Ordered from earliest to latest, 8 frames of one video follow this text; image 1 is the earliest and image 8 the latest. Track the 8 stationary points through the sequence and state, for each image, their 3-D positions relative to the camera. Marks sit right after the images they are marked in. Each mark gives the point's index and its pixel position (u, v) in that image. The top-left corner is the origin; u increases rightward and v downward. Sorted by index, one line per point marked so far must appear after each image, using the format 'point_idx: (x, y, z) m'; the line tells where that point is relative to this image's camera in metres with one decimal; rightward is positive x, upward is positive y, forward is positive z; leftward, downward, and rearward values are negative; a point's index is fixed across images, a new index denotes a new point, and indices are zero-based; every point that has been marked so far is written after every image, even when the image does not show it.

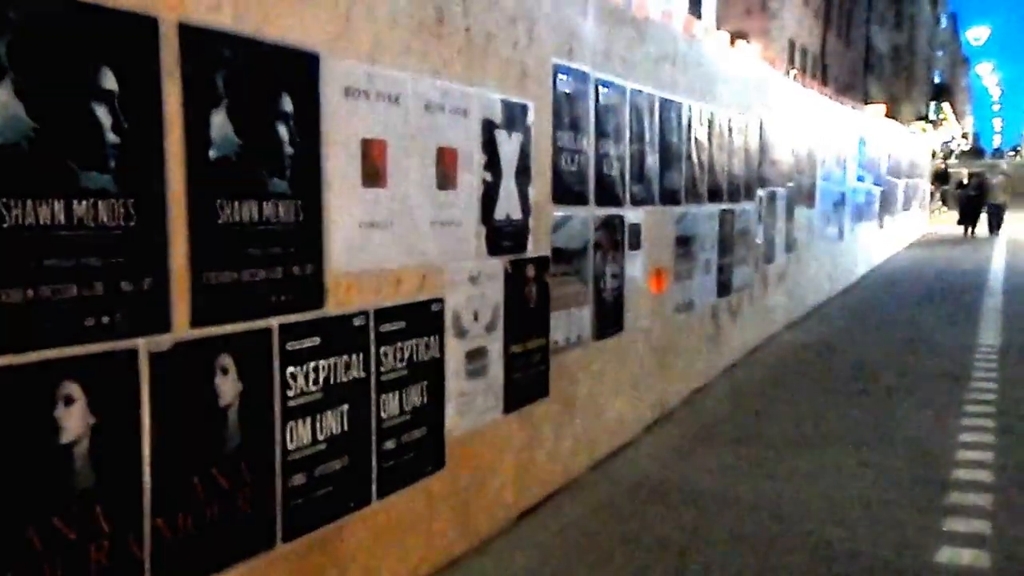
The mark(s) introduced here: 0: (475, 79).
0: (-0.3, +1.8, +5.1) m
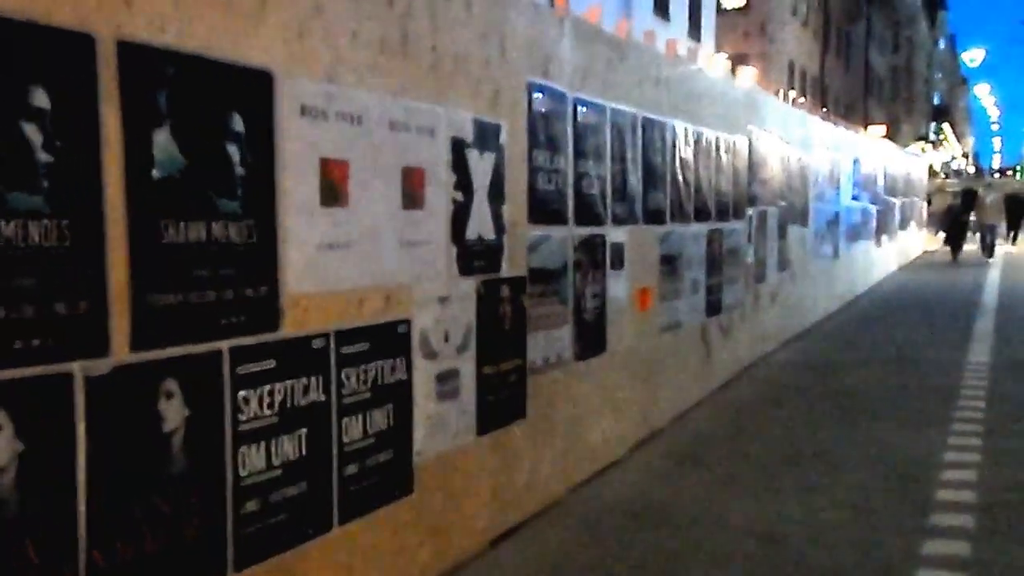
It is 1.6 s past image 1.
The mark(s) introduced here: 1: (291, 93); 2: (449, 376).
0: (-0.6, +1.6, +5.1) m
1: (-1.5, +1.3, +3.9) m
2: (-0.6, -0.8, +5.3) m
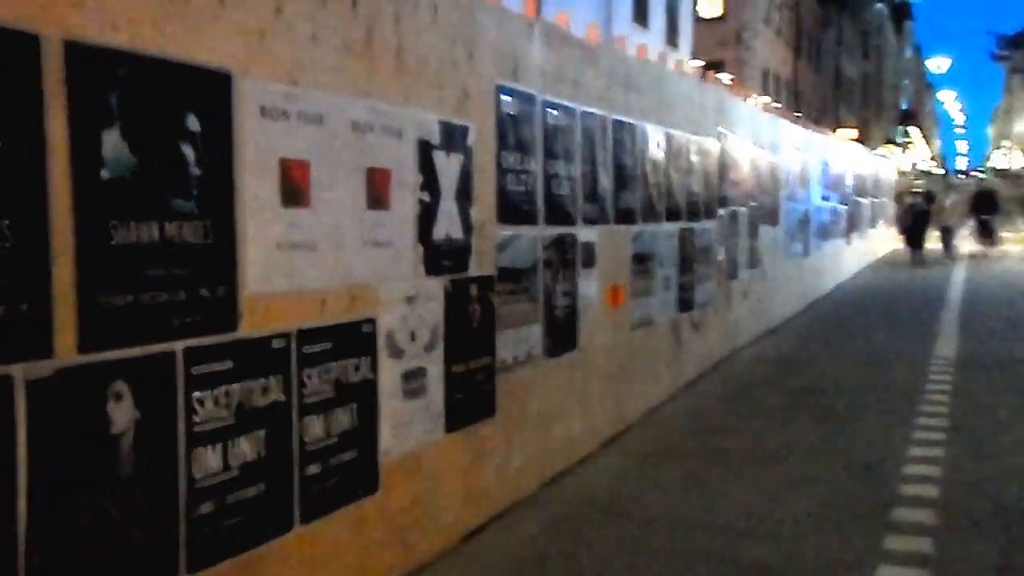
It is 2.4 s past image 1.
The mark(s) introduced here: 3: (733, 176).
0: (-0.9, +1.6, +5.1) m
1: (-1.7, +1.3, +3.9) m
2: (-0.9, -0.8, +5.3) m
3: (+4.8, +2.4, +12.6) m
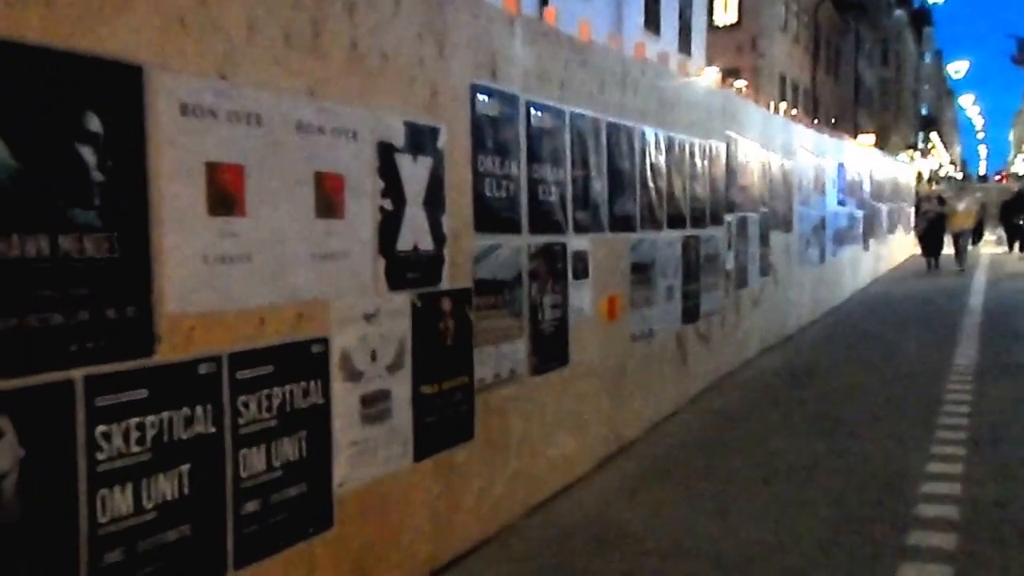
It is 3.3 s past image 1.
0: (-1.2, +1.5, +4.7) m
1: (-2.0, +1.2, +3.5) m
2: (-1.1, -0.9, +4.8) m
3: (+4.7, +2.2, +12.0) m
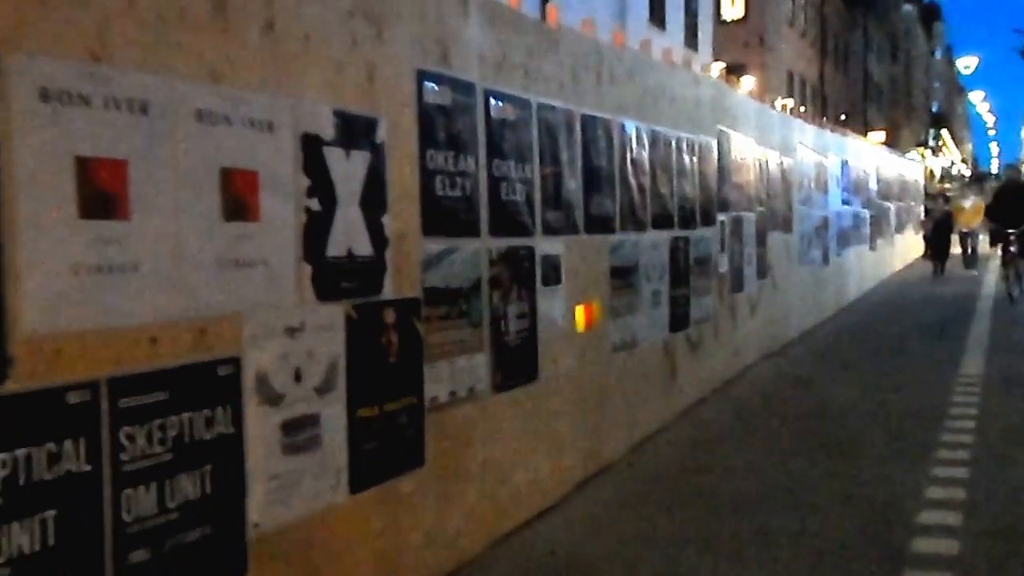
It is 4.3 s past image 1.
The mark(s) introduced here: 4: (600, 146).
0: (-1.6, +1.4, +4.1) m
1: (-2.5, +1.1, +2.9) m
2: (-1.5, -1.0, +4.3) m
3: (+4.4, +2.1, +11.4) m
4: (+1.1, +1.8, +7.5) m
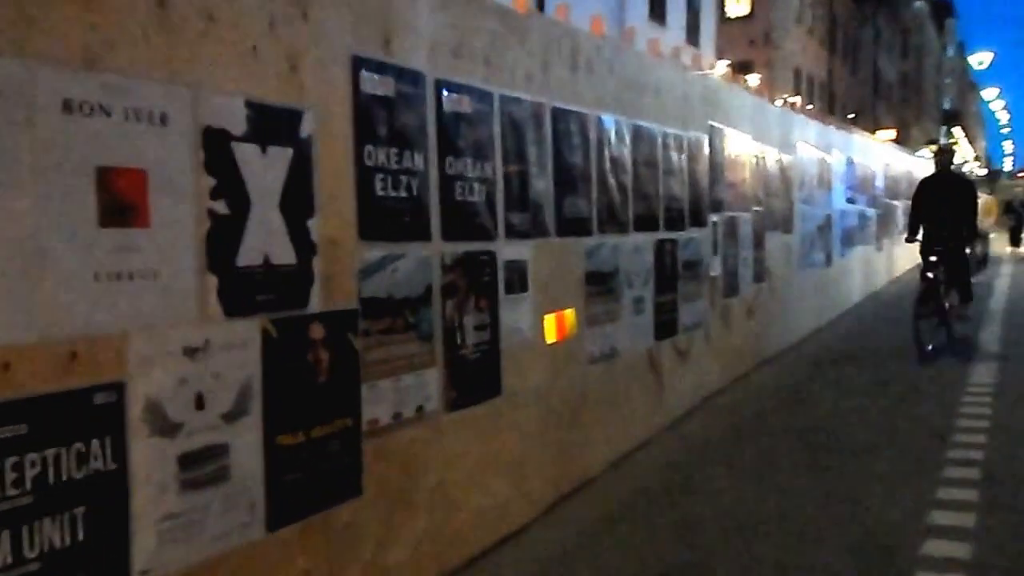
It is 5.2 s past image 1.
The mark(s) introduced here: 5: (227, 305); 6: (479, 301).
0: (-2.0, +1.3, +3.6) m
1: (-2.9, +1.0, +2.5) m
2: (-2.0, -1.1, +3.8) m
3: (+4.0, +2.1, +10.8) m
4: (+0.7, +1.7, +6.9) m
5: (-1.9, -0.1, +3.9) m
6: (-0.3, -0.1, +5.7) m
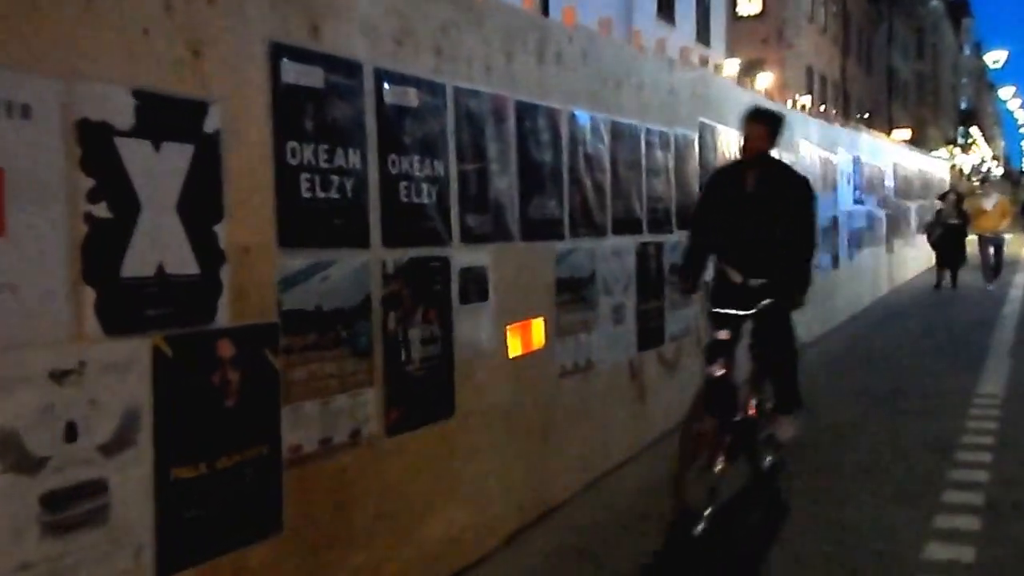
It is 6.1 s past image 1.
0: (-2.5, +1.3, +3.2) m
1: (-3.4, +0.9, +2.0) m
2: (-2.4, -1.2, +3.3) m
3: (+3.7, +1.9, +10.2) m
4: (+0.3, +1.6, +6.4) m
5: (-2.3, -0.2, +3.4) m
6: (-0.8, -0.2, +5.3) m
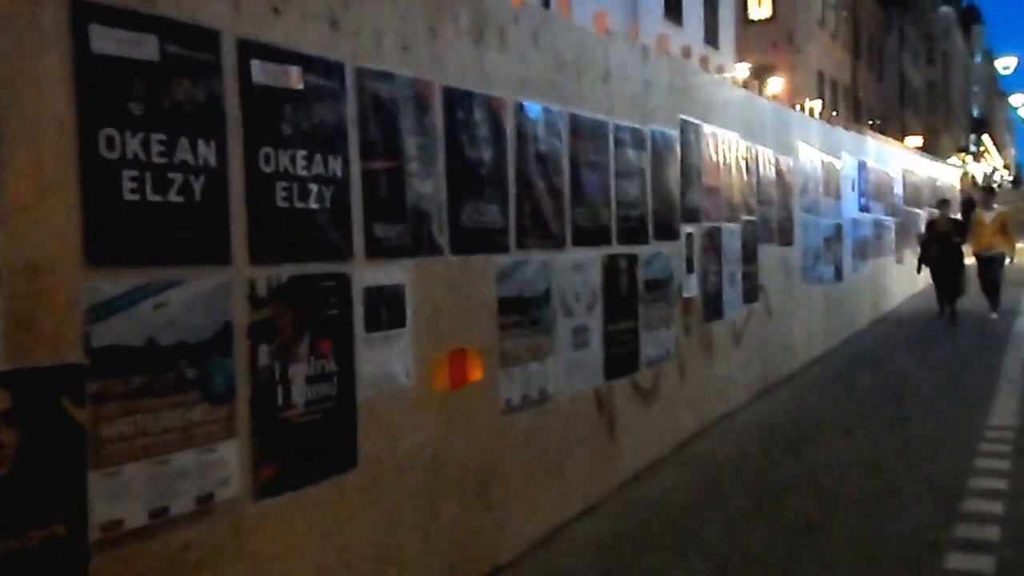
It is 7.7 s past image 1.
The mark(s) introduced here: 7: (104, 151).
0: (-3.2, +1.1, +2.2) m
1: (-4.1, +0.8, +1.1) m
2: (-3.1, -1.3, +2.3) m
3: (+3.1, +1.7, +9.2) m
4: (-0.3, +1.4, +5.5) m
5: (-3.0, -0.3, +2.4) m
6: (-1.4, -0.4, +4.3) m
7: (-2.3, +0.8, +3.3) m
